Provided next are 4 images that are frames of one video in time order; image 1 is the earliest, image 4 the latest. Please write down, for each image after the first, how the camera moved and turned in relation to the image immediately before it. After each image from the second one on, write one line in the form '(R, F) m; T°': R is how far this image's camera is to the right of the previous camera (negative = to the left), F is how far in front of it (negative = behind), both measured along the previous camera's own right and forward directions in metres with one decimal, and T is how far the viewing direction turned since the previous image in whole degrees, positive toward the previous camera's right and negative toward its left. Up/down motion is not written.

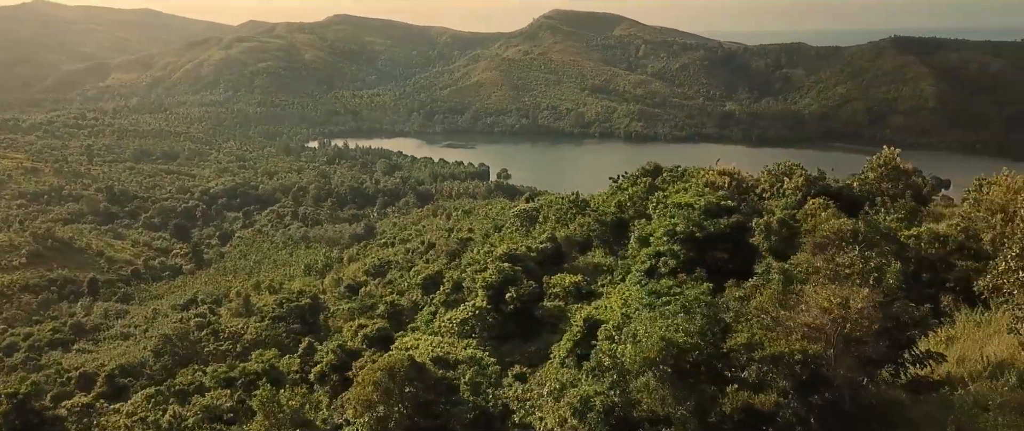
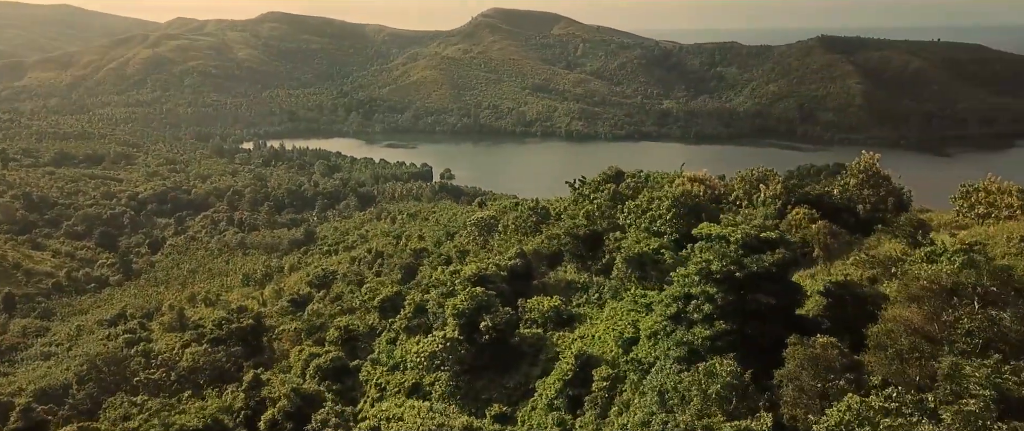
(-0.3, +0.7) m; +4°
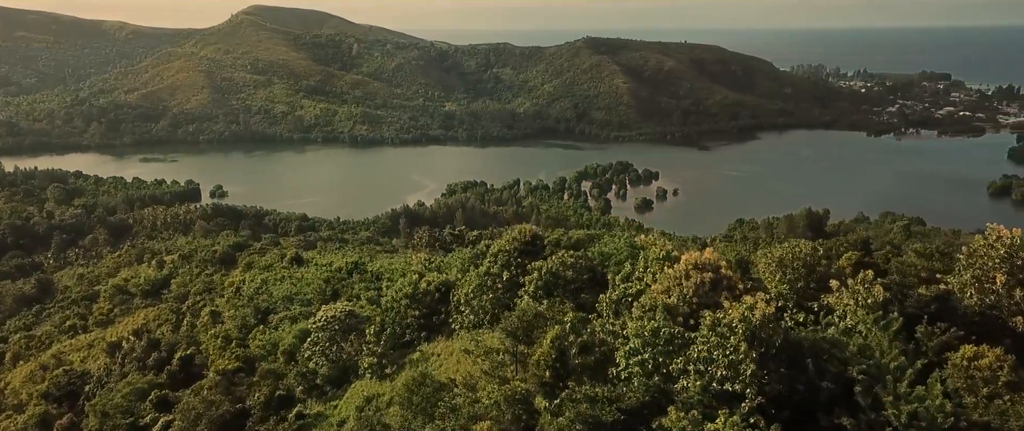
(-1.0, +4.4) m; +17°
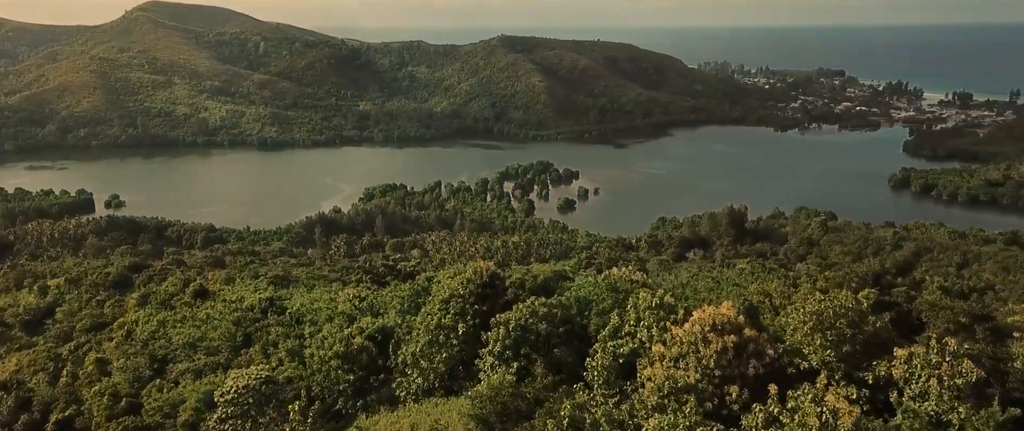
(-0.4, +1.5) m; +6°
